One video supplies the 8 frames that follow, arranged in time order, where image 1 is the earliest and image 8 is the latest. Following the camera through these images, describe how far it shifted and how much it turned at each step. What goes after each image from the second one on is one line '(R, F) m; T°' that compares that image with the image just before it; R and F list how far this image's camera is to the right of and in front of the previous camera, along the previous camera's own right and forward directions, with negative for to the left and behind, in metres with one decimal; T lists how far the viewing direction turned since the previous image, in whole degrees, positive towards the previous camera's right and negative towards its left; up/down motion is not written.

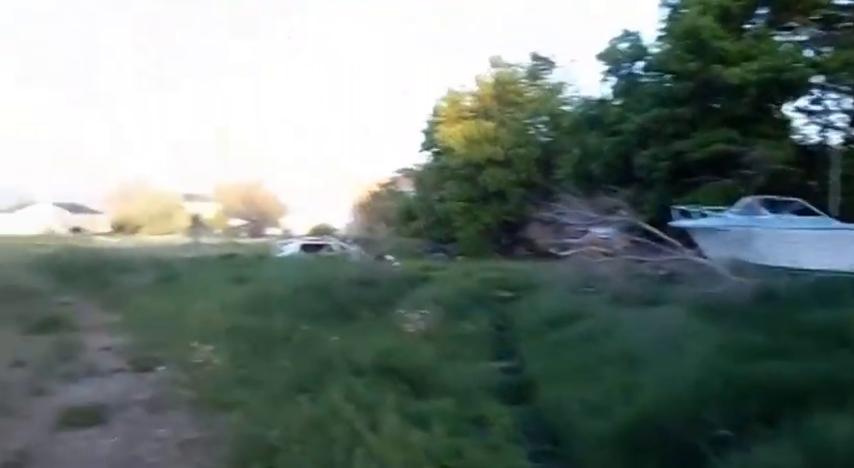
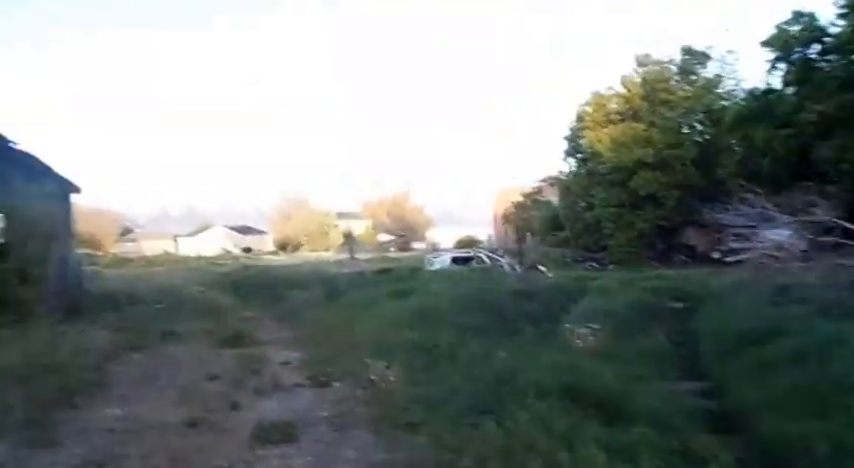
(-0.4, +0.2) m; -13°
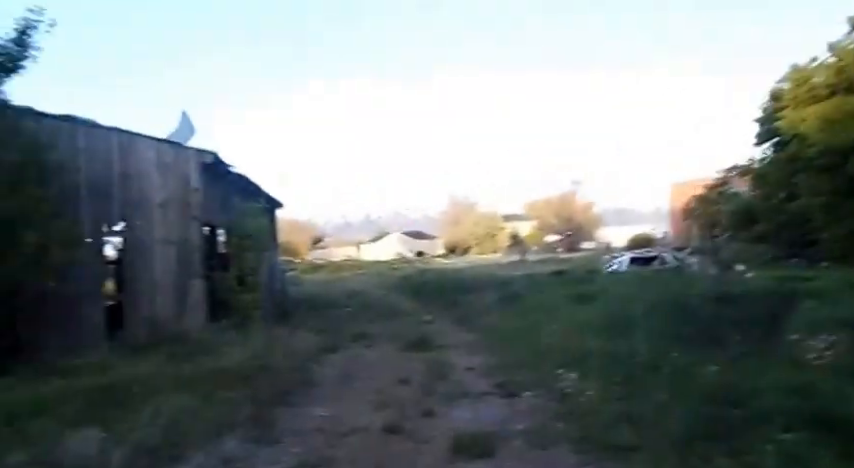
(-0.3, +0.2) m; -16°
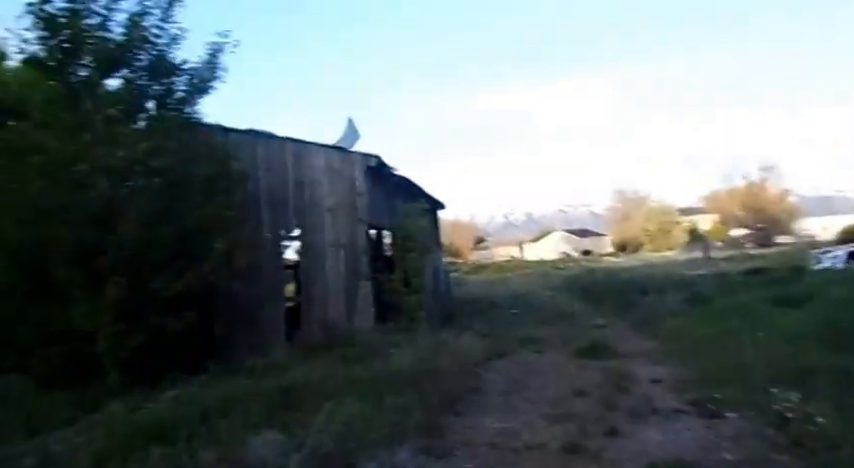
(-0.1, +0.4) m; -16°
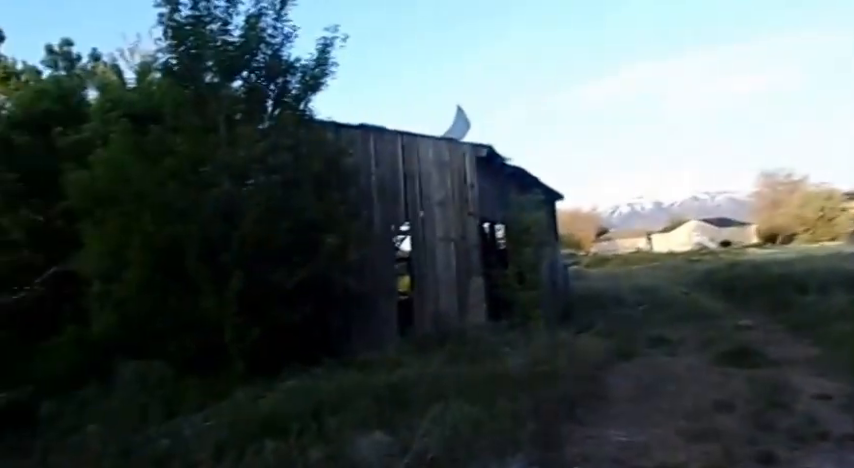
(+0.1, +0.3) m; -12°
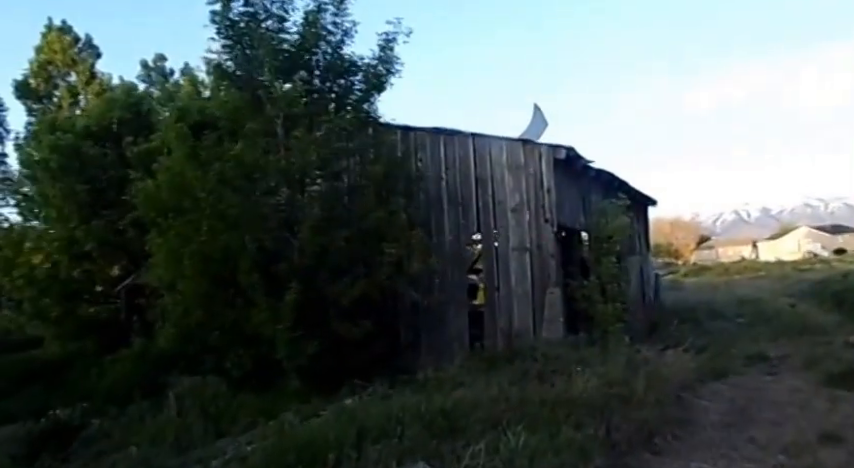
(+0.2, +0.3) m; -9°
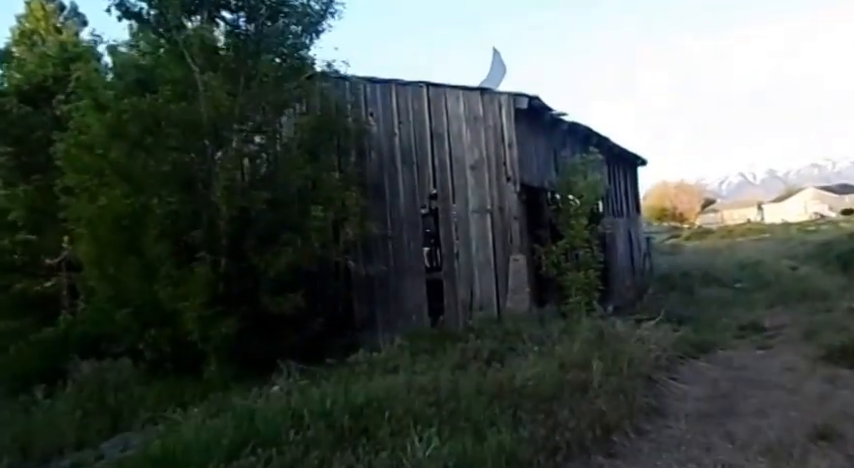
(+0.7, +0.9) m; -1°
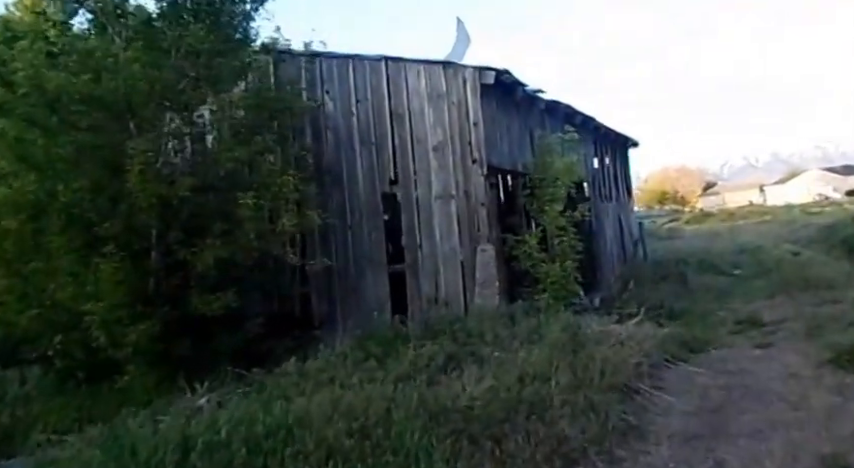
(+0.5, +0.7) m; 0°
